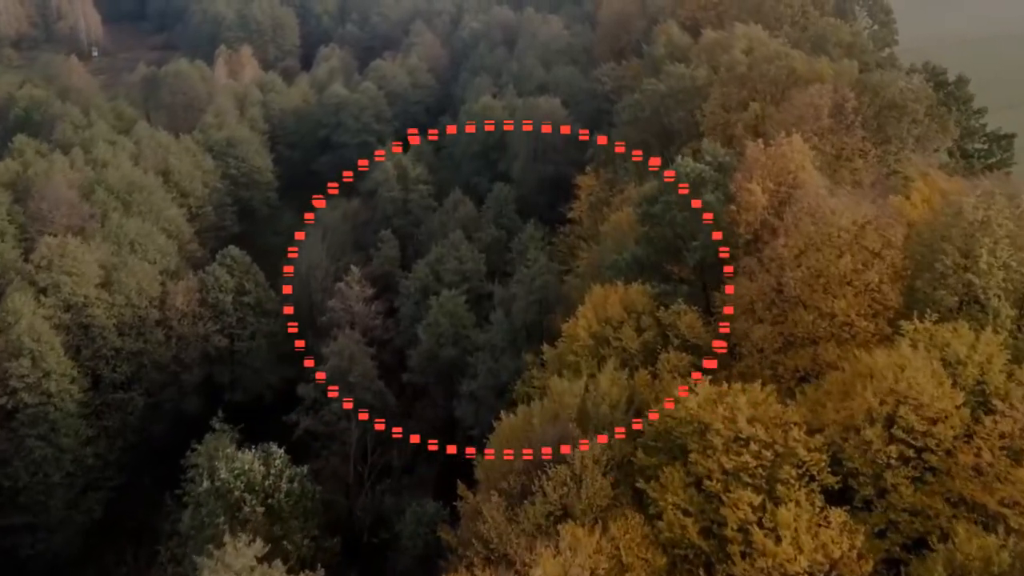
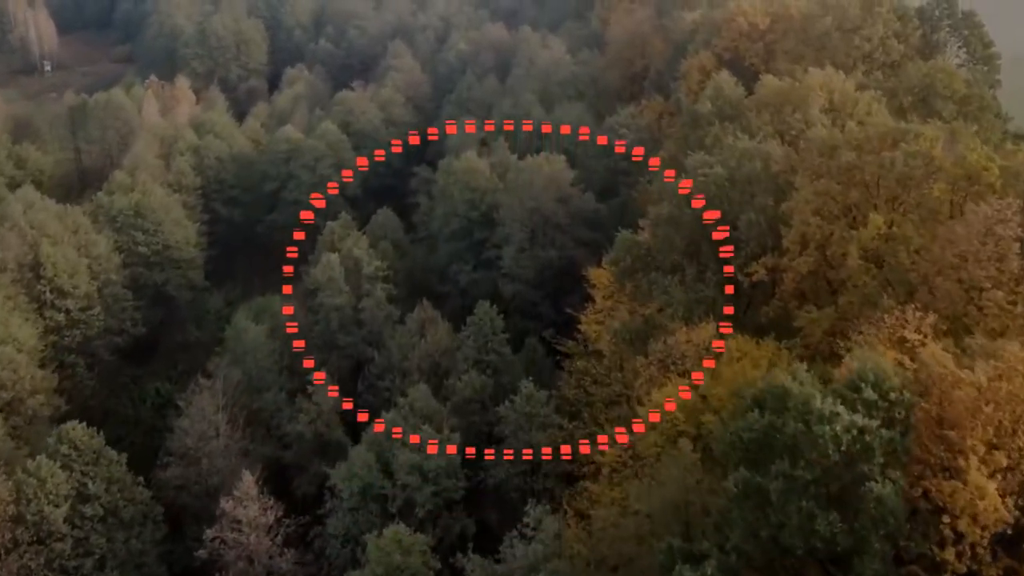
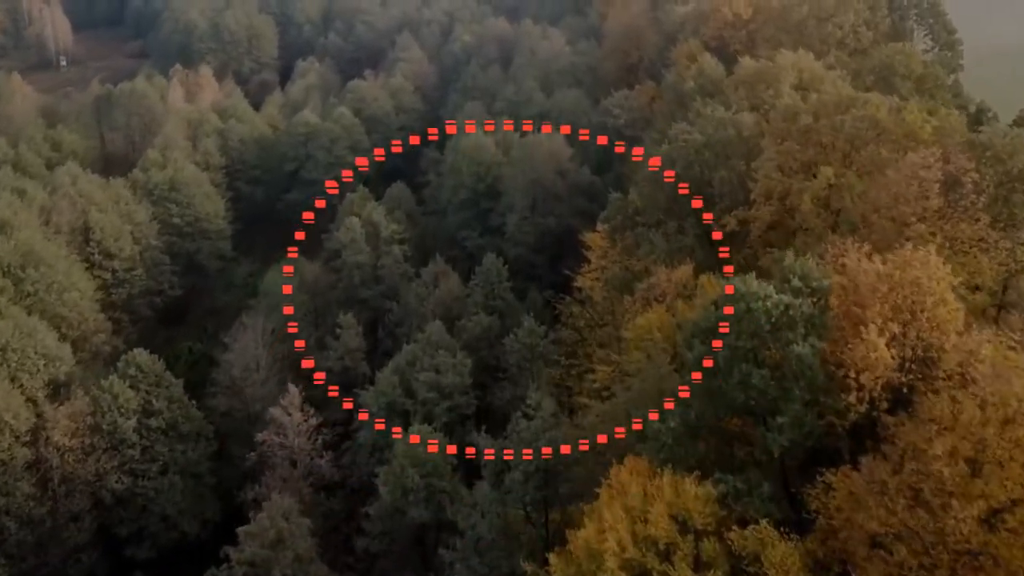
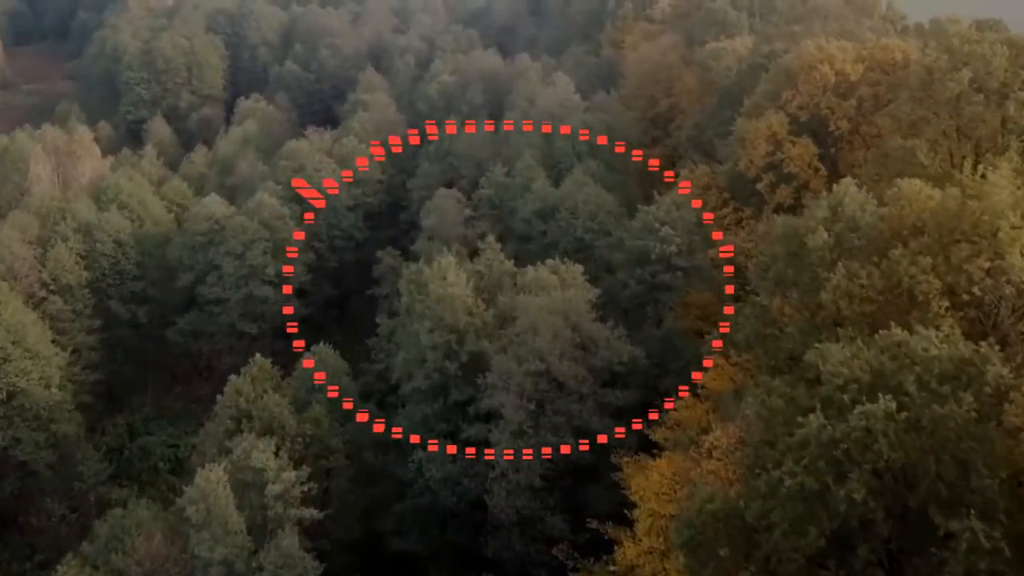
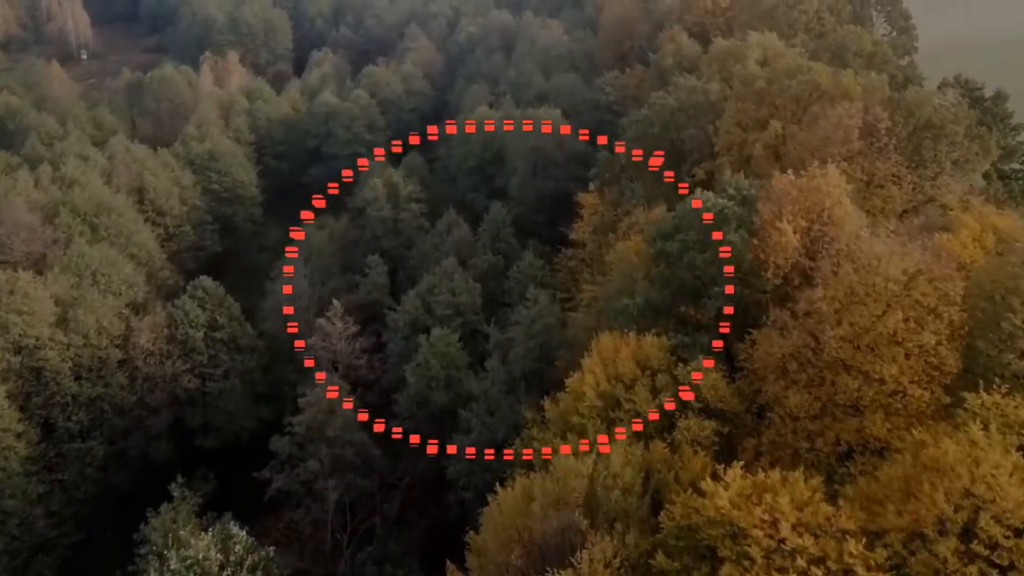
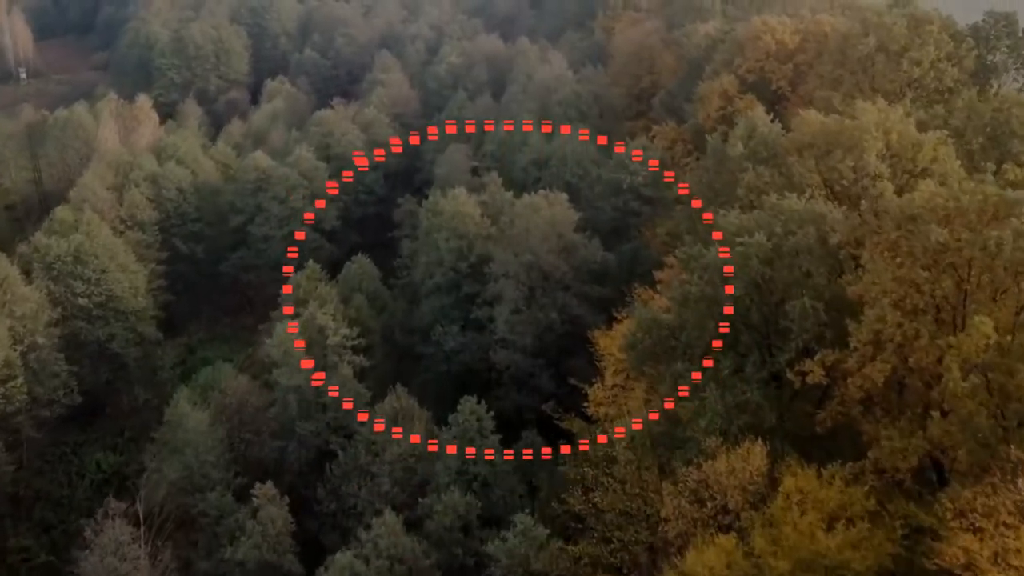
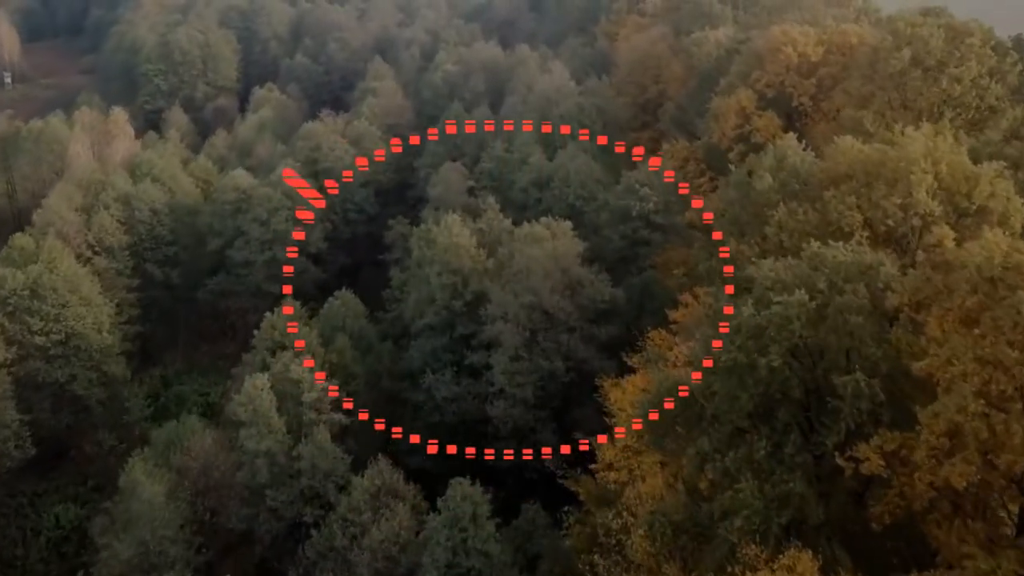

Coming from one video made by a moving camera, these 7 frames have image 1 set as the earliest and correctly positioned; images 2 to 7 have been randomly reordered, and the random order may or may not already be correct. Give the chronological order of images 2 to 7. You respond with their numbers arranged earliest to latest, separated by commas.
5, 3, 2, 6, 7, 4
